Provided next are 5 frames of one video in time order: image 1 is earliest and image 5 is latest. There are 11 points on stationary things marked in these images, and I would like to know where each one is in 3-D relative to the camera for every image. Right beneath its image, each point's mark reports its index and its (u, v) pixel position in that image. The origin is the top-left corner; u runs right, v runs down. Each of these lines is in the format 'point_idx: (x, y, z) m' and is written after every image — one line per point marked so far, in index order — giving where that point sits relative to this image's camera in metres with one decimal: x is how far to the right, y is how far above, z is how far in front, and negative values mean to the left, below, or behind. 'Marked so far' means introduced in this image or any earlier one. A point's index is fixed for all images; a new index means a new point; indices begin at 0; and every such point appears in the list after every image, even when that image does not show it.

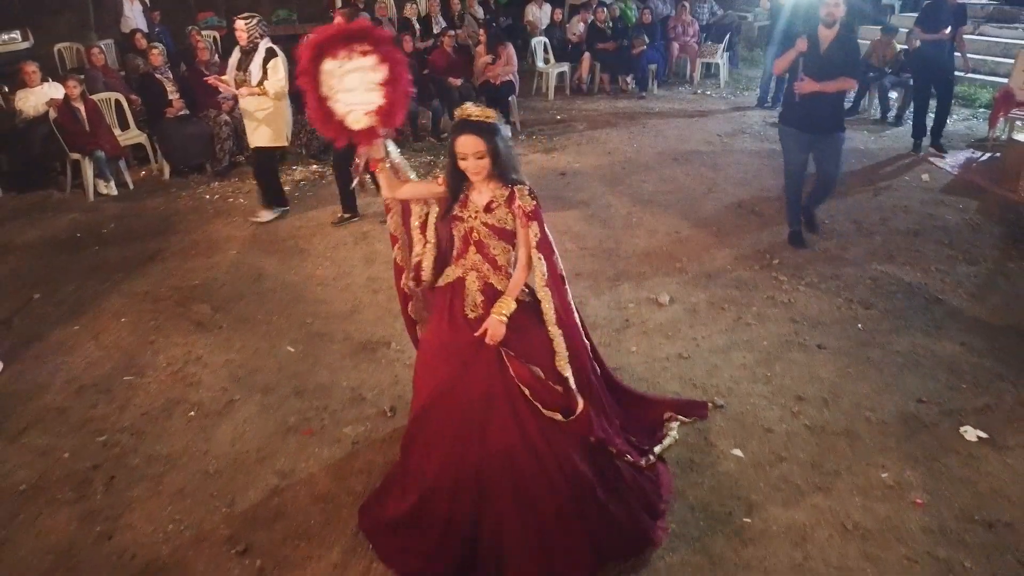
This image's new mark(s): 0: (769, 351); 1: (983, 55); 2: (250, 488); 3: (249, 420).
0: (+1.4, -0.3, +4.0) m
1: (+6.2, +3.1, +9.4) m
2: (-1.1, -0.8, +3.0) m
3: (-1.2, -0.6, +3.4) m
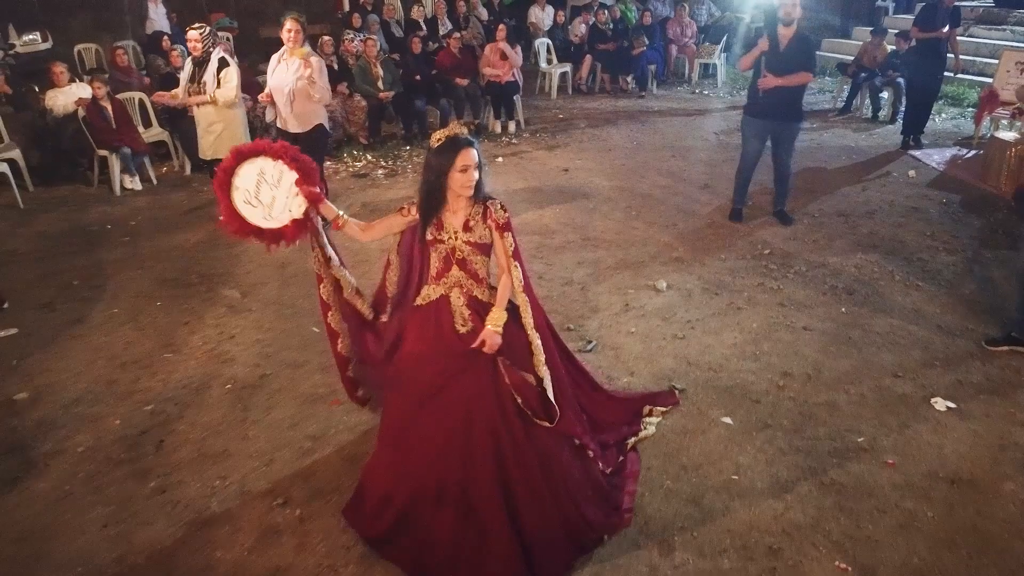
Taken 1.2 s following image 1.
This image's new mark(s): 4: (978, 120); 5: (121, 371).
0: (+1.5, -0.3, +4.3) m
1: (+6.3, +3.2, +9.7) m
2: (-1.0, -0.7, +3.3) m
3: (-1.2, -0.5, +3.7) m
4: (+4.8, +1.7, +7.4) m
5: (-2.1, -0.5, +3.9) m
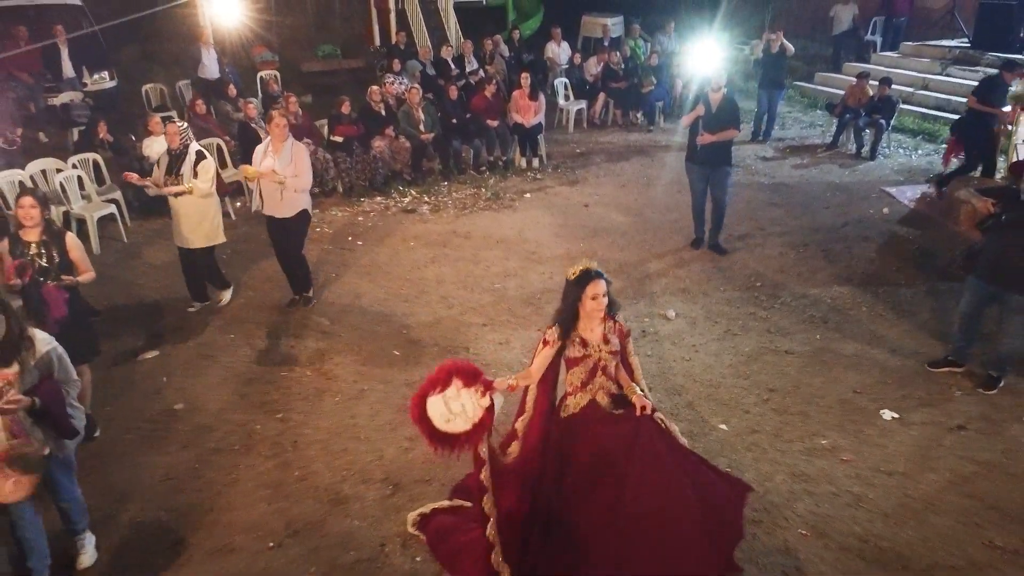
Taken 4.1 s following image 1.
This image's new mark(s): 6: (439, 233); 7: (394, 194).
0: (+1.8, -0.5, +5.4) m
1: (+6.6, +2.9, +10.8) m
2: (-0.7, -1.0, +4.3) m
3: (-0.9, -0.8, +4.8) m
4: (+5.1, +1.5, +8.4) m
5: (-1.8, -0.7, +5.0) m
6: (-0.8, +0.6, +7.6) m
7: (-1.4, +1.1, +8.6) m
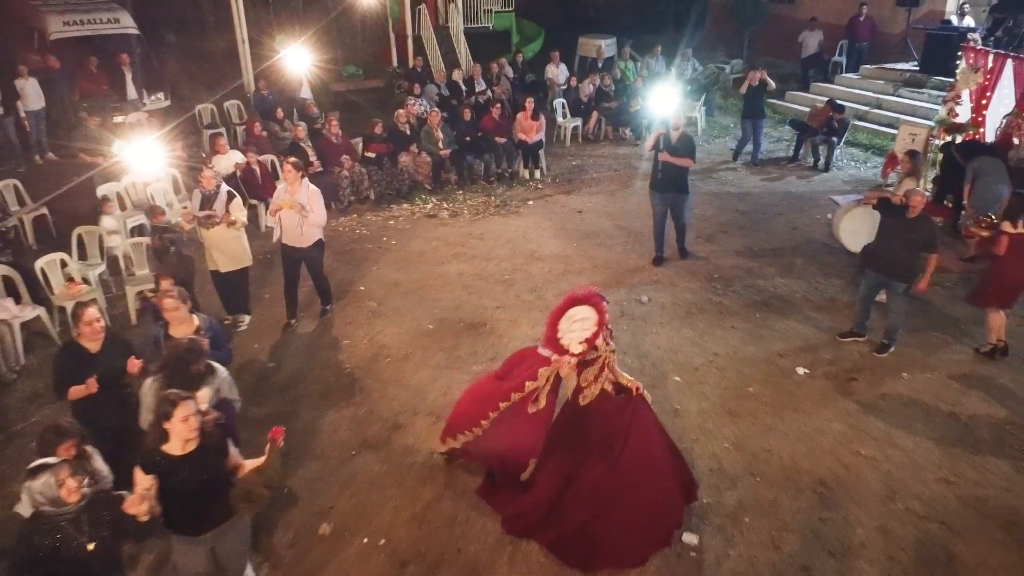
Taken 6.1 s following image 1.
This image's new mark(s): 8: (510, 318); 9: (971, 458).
0: (+1.8, -0.4, +6.9) m
1: (+6.7, +3.0, +12.3) m
2: (-0.7, -0.9, +5.9) m
3: (-0.8, -0.7, +6.4) m
4: (+5.2, +1.6, +10.0) m
5: (-1.7, -0.6, +6.5) m
6: (-0.7, +0.7, +9.1) m
7: (-1.3, +1.2, +10.1) m
8: (0.0, -0.3, +7.1) m
9: (+3.3, -1.2, +5.1) m
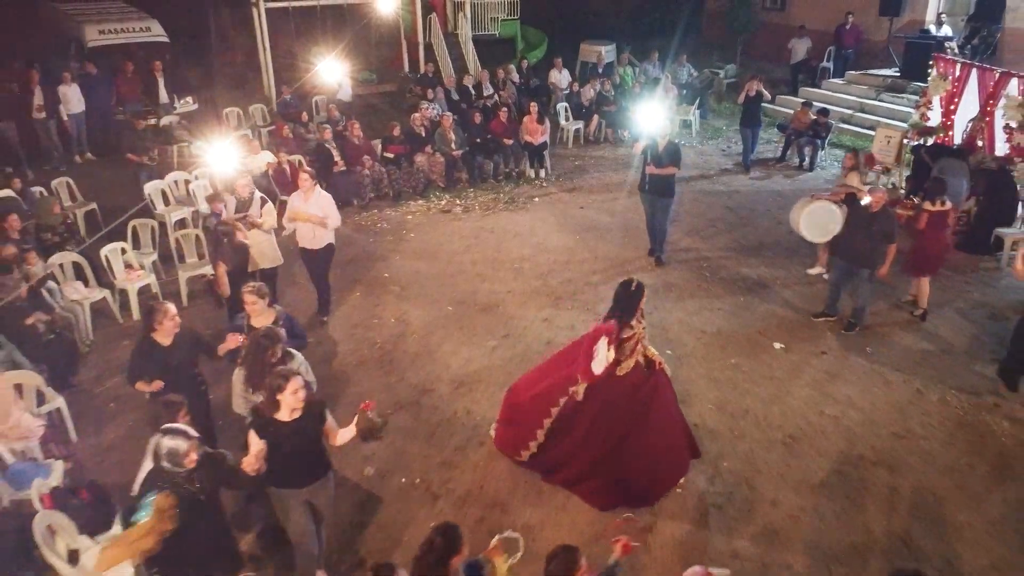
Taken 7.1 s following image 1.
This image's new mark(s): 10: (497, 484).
0: (+2.0, -0.2, +7.8) m
1: (+6.8, +3.2, +13.2) m
2: (-0.6, -0.7, +6.8) m
3: (-0.7, -0.5, +7.2) m
4: (+5.3, +1.7, +10.8) m
5: (-1.6, -0.4, +7.4) m
6: (-0.6, +0.8, +10.0) m
7: (-1.2, +1.4, +11.0) m
8: (+0.1, -0.1, +8.0) m
9: (+3.4, -1.1, +6.0) m
10: (-0.1, -1.4, +5.3) m
